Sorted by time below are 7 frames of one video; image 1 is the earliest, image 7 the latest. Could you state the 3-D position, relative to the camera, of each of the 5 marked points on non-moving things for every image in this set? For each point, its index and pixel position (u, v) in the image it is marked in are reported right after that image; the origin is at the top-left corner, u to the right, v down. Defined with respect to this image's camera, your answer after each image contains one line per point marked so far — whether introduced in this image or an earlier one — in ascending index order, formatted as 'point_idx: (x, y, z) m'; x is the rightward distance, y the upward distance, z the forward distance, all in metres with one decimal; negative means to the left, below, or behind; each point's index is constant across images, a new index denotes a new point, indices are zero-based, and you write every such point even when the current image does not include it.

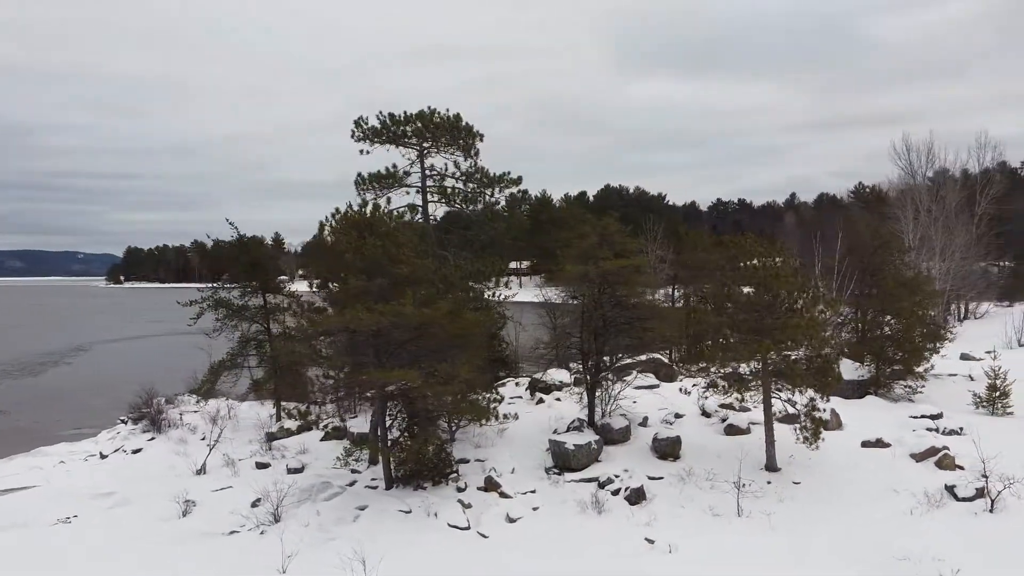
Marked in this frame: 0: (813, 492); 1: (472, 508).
0: (+6.0, -4.0, +10.3) m
1: (-0.7, -4.2, +10.0) m
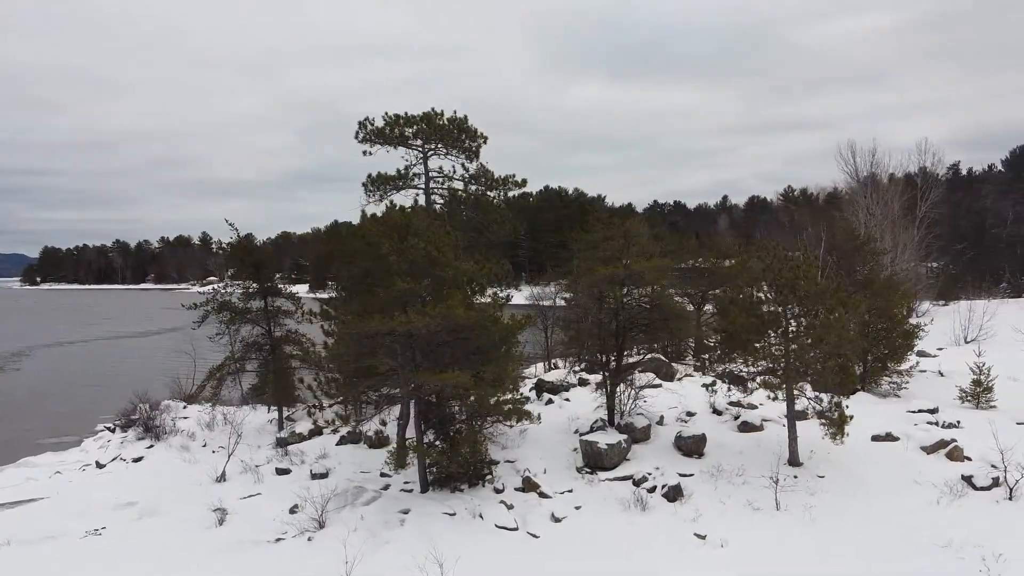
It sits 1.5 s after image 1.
0: (+6.8, -4.0, +10.8) m
1: (+0.1, -4.3, +10.1) m
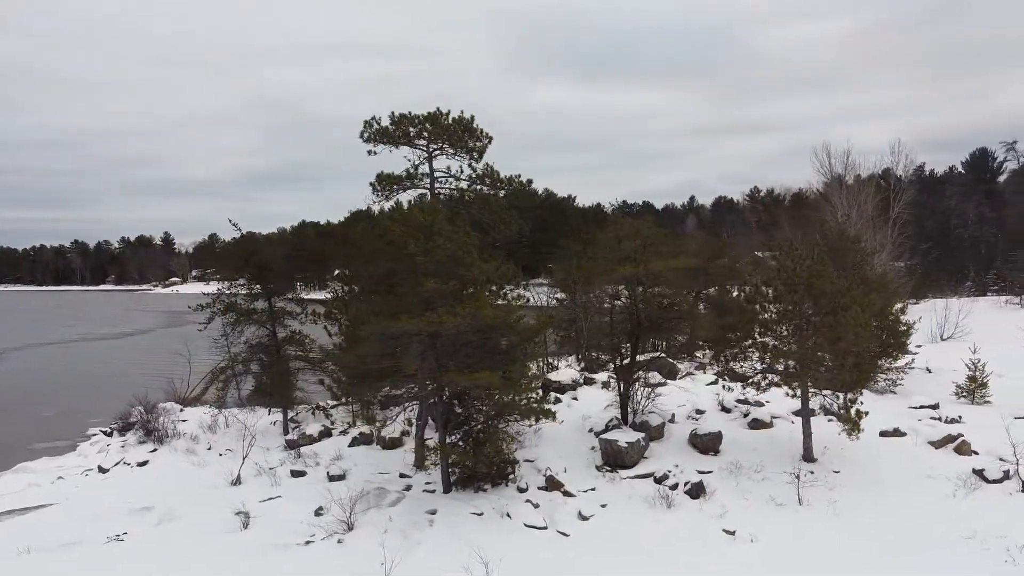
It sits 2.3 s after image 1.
0: (+7.3, -4.0, +11.0) m
1: (+0.6, -4.3, +10.2) m
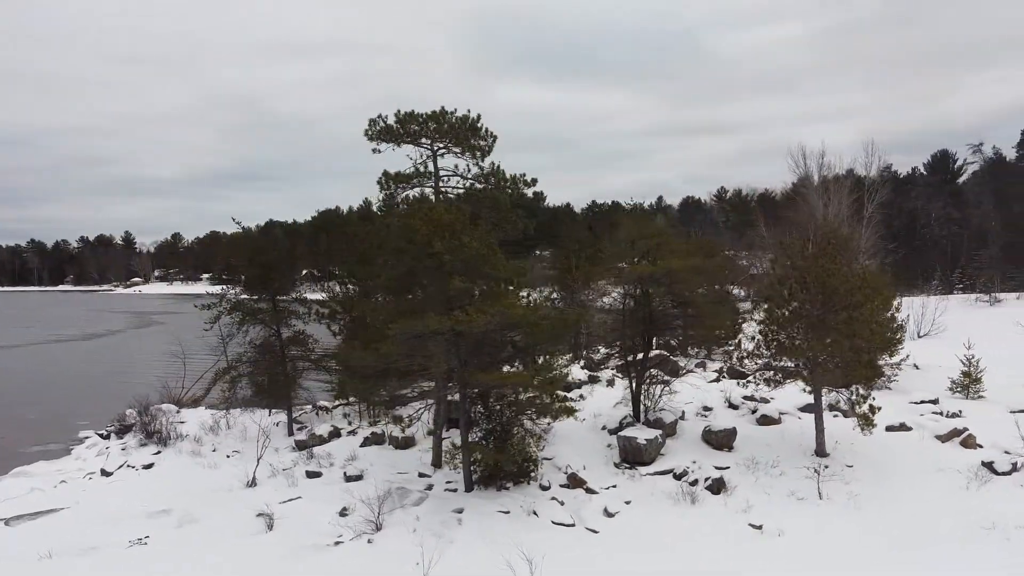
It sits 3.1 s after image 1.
0: (+7.7, -4.0, +11.2) m
1: (+1.1, -4.2, +10.2) m
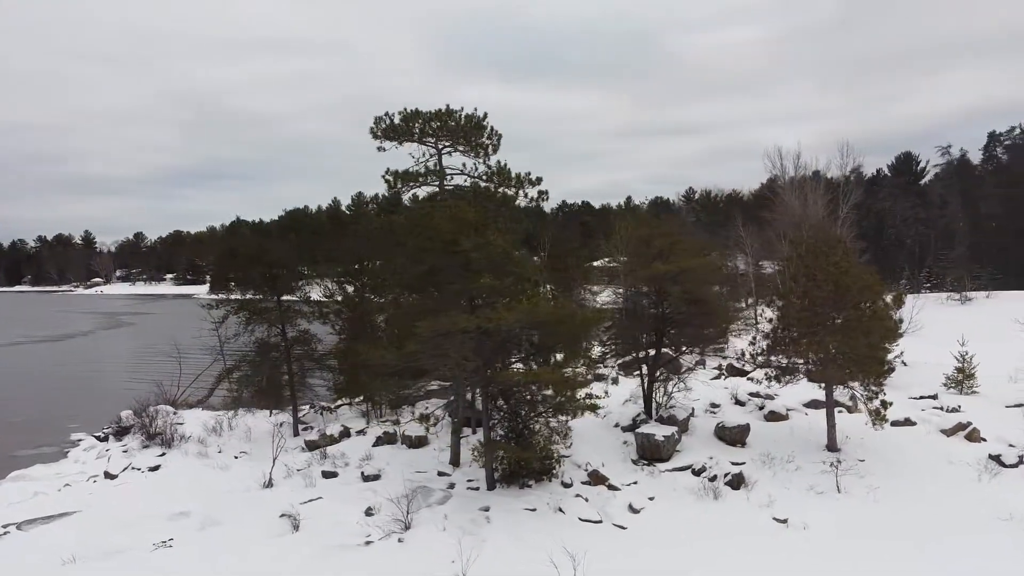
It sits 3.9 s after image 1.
0: (+8.2, -3.9, +11.5) m
1: (+1.6, -4.2, +10.3) m
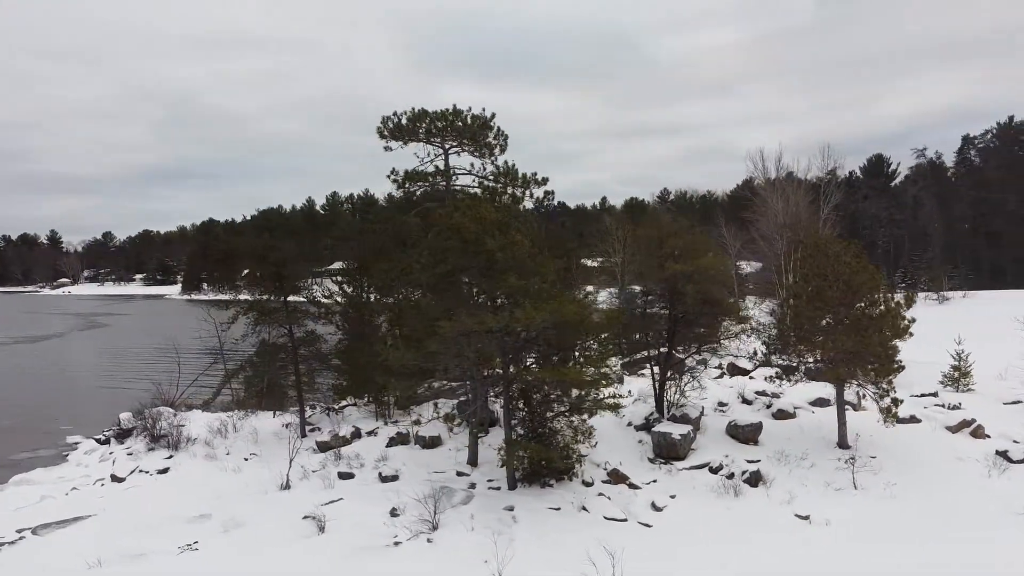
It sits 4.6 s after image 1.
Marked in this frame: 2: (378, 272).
0: (+8.6, -3.9, +11.8) m
1: (+2.0, -4.2, +10.4) m
2: (-4.3, +0.5, +16.7) m
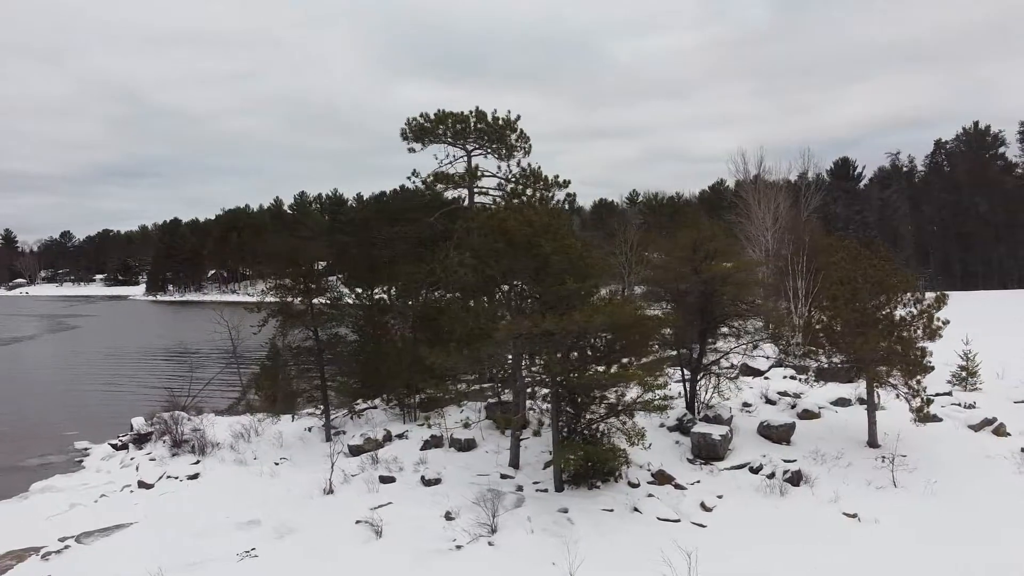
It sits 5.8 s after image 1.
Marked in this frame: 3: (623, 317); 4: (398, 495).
0: (+9.6, -4.0, +12.1) m
1: (+3.1, -4.3, +10.6) m
2: (-3.4, +0.4, +16.7) m
3: (+2.1, -0.6, +10.5) m
4: (-2.5, -4.6, +11.5) m
